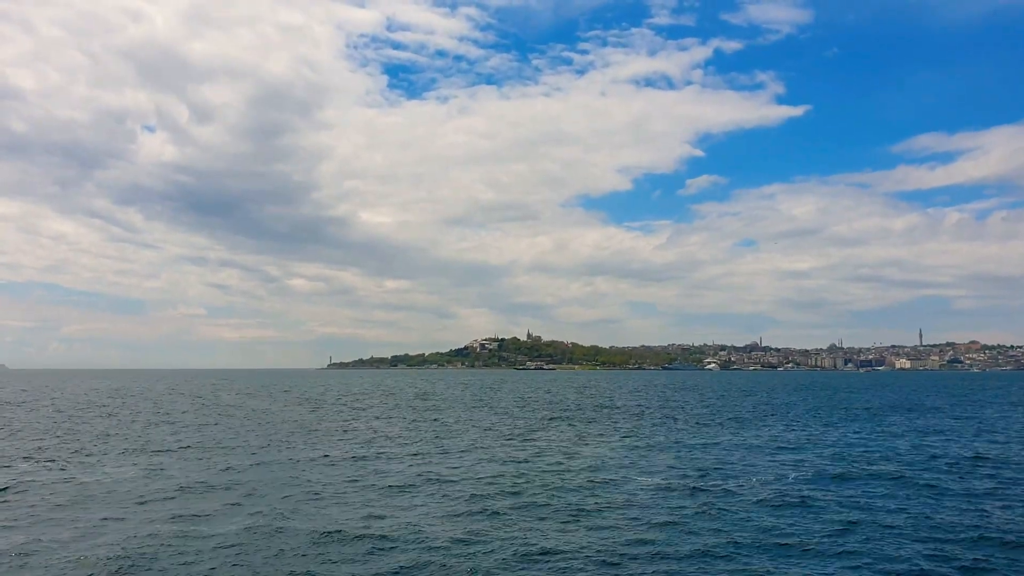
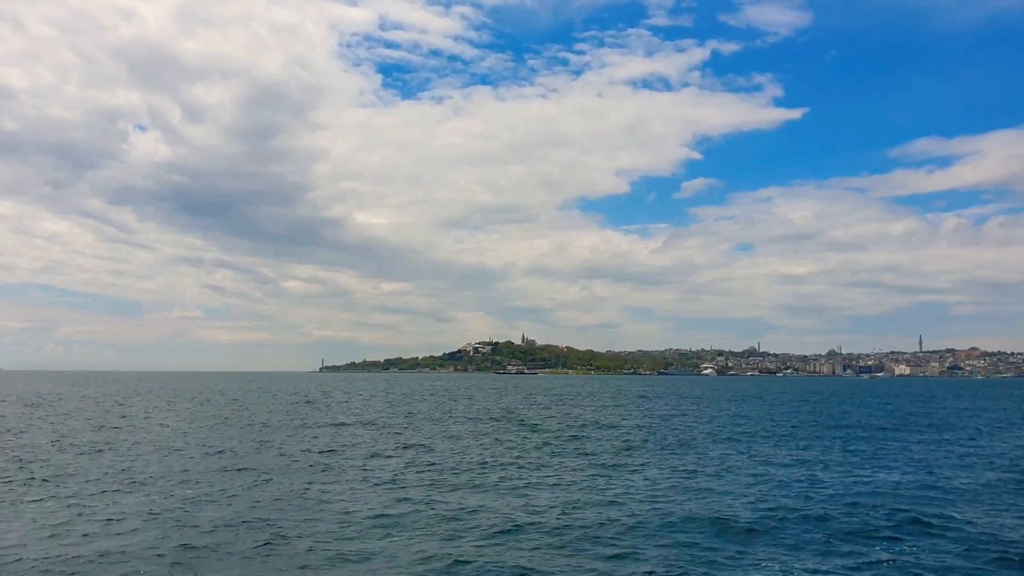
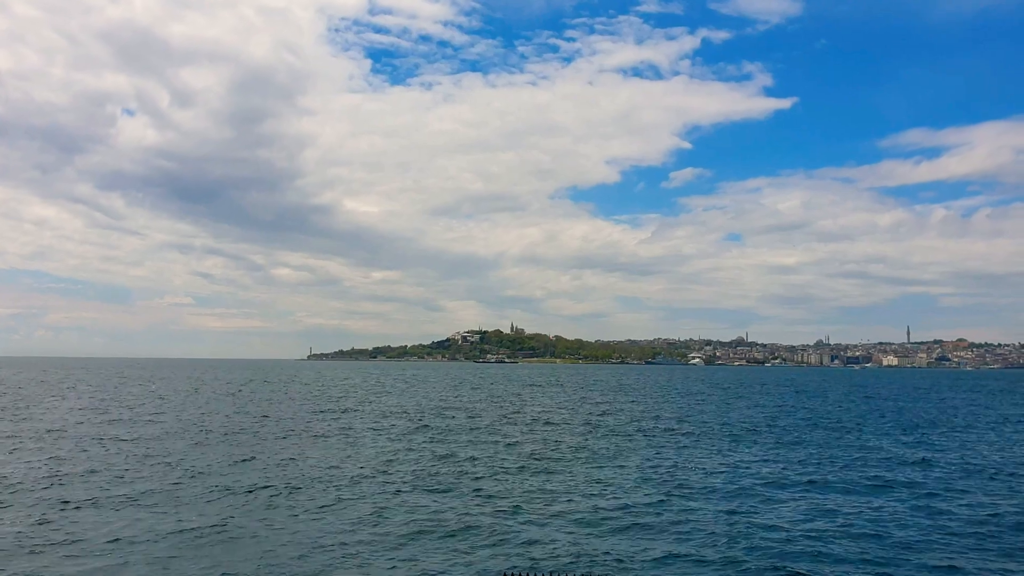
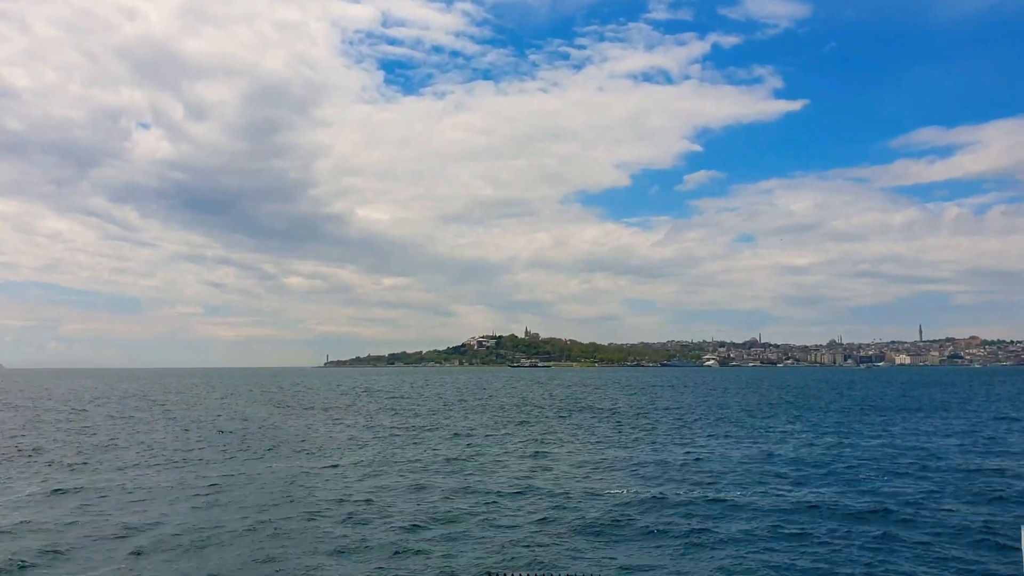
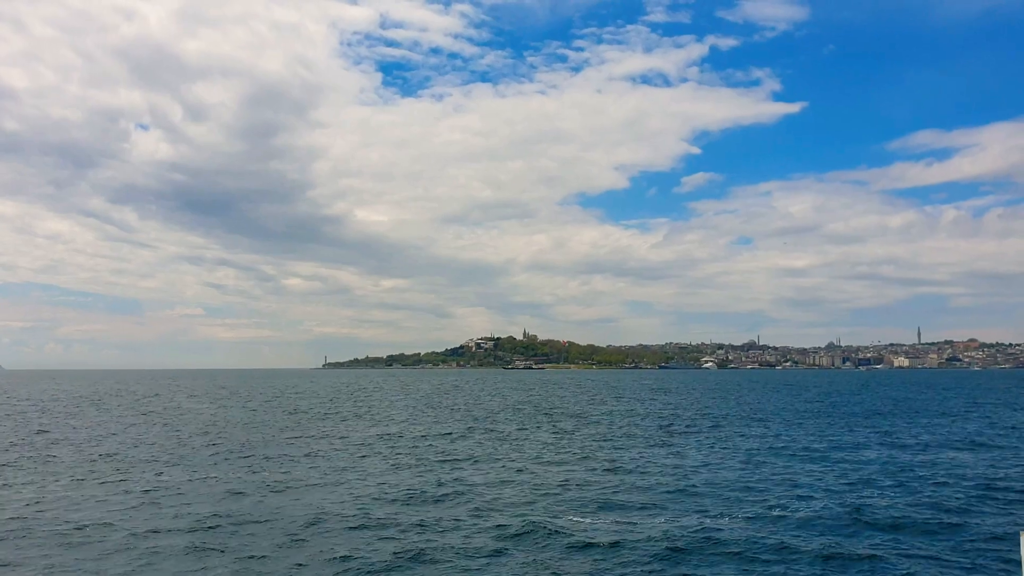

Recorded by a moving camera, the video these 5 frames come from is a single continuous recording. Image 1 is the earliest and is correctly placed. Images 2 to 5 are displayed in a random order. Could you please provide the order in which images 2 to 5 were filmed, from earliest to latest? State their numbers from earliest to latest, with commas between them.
4, 5, 2, 3
